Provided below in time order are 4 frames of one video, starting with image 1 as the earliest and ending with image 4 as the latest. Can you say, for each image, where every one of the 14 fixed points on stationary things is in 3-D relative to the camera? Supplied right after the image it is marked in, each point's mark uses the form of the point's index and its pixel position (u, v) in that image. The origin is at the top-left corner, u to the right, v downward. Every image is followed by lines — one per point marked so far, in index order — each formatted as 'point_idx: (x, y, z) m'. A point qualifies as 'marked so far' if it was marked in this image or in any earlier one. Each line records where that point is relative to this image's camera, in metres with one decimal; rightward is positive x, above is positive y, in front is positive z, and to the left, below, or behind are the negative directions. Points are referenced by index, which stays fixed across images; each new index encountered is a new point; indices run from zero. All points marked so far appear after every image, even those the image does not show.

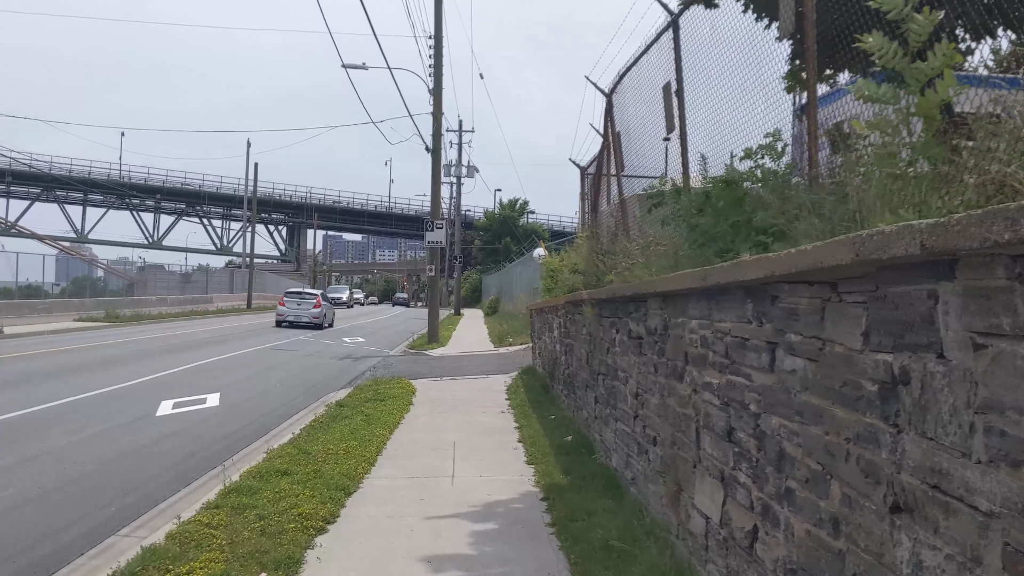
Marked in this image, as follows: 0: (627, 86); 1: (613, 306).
0: (+1.1, +1.9, +8.8) m
1: (+0.7, -0.1, +6.2) m
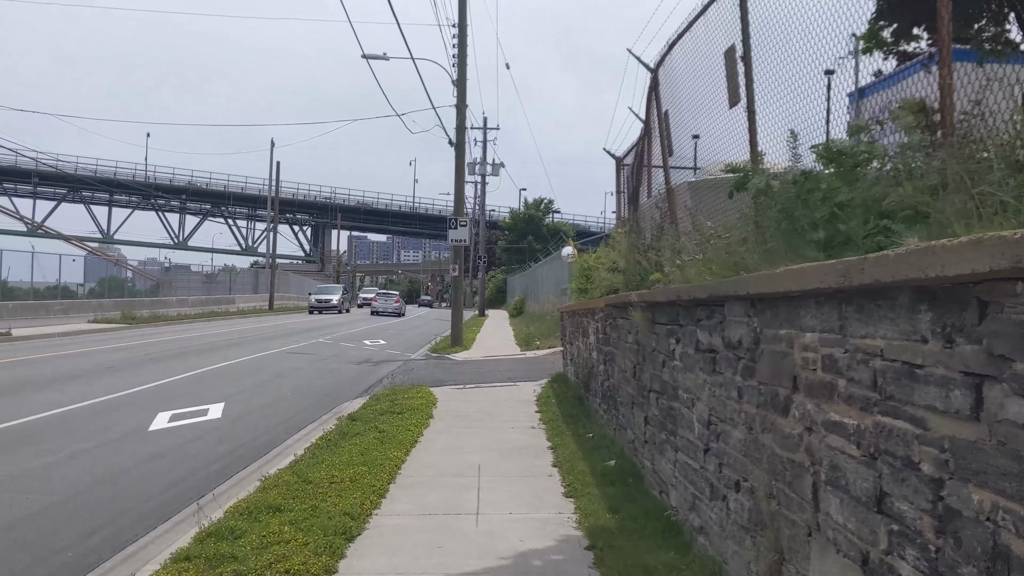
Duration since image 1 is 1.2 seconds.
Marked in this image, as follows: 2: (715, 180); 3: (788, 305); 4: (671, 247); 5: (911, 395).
0: (+1.4, +1.9, +7.7) m
1: (+0.9, -0.1, +5.1) m
2: (+1.5, +0.8, +7.0) m
3: (+0.9, -0.1, +3.1) m
4: (+1.4, +0.3, +7.7) m
5: (+1.0, -0.3, +2.2) m
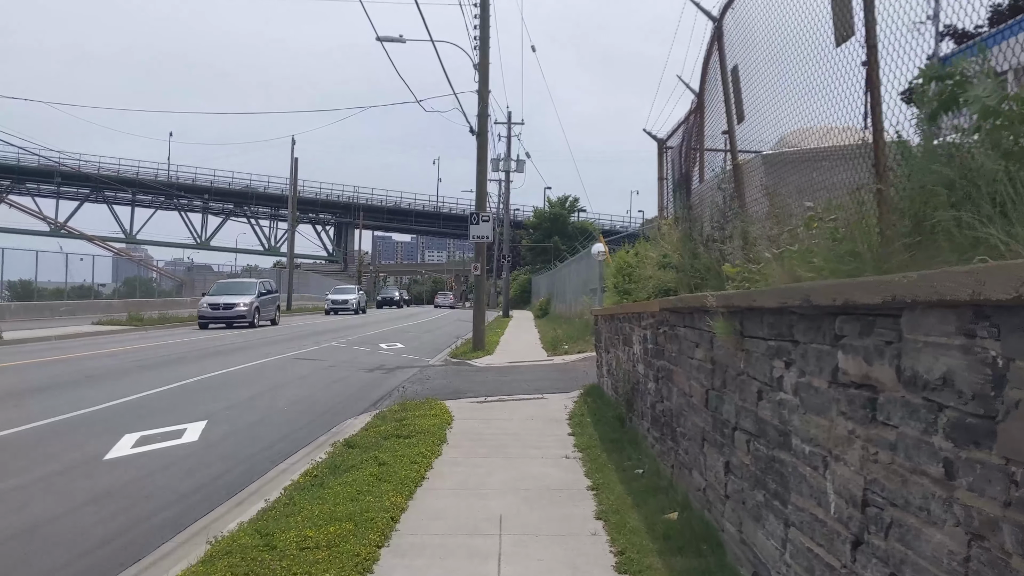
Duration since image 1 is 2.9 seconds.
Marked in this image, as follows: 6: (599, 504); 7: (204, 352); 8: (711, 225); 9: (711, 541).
0: (+1.6, +1.9, +6.1) m
1: (+1.0, -0.1, +3.5) m
2: (+1.7, +0.8, +5.4) m
3: (+1.0, -0.1, +1.5) m
4: (+1.6, +0.3, +6.1) m
5: (+1.0, -0.3, +0.6) m
6: (+0.5, -1.3, +5.6) m
7: (-5.8, -1.2, +17.1) m
8: (+1.6, +0.5, +7.2) m
9: (+1.0, -1.2, +4.5) m
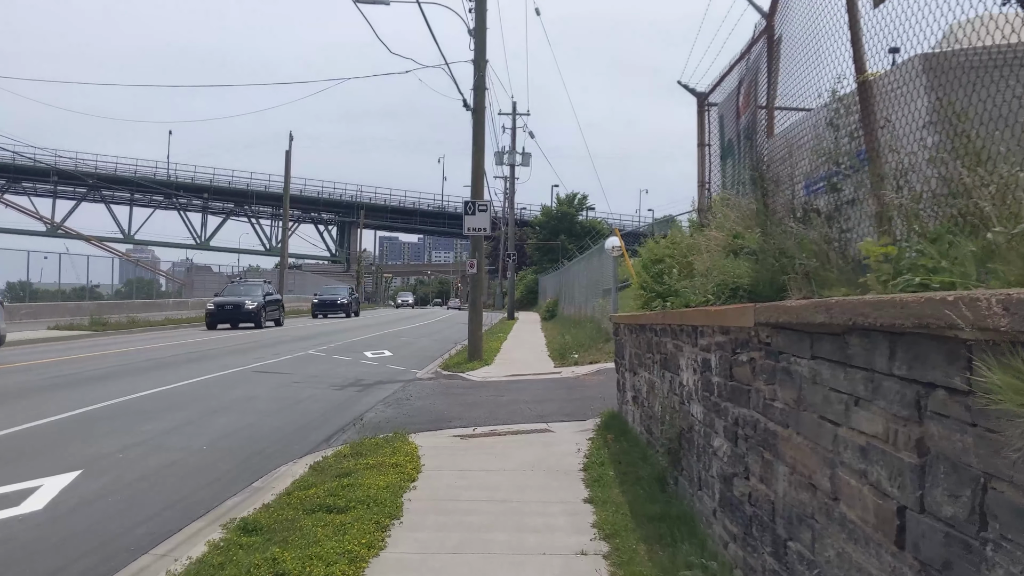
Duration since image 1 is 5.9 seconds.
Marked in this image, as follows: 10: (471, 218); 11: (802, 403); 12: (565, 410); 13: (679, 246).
0: (+1.5, +1.9, +3.4) m
1: (+0.9, -0.1, +0.9) m
2: (+1.6, +0.8, +2.8) m
3: (+0.9, 0.0, -1.1) m
4: (+1.5, +0.3, +3.5) m
5: (+0.9, -0.2, -2.0) m
6: (+0.5, -1.3, +3.0) m
7: (-5.8, -1.2, +14.5) m
8: (+1.5, +0.5, +4.5) m
9: (+0.9, -1.2, +1.8) m
10: (-0.8, +1.4, +18.3) m
11: (+0.9, -0.4, +3.0) m
12: (+0.6, -1.4, +10.6) m
13: (+1.3, +0.4, +7.0) m
